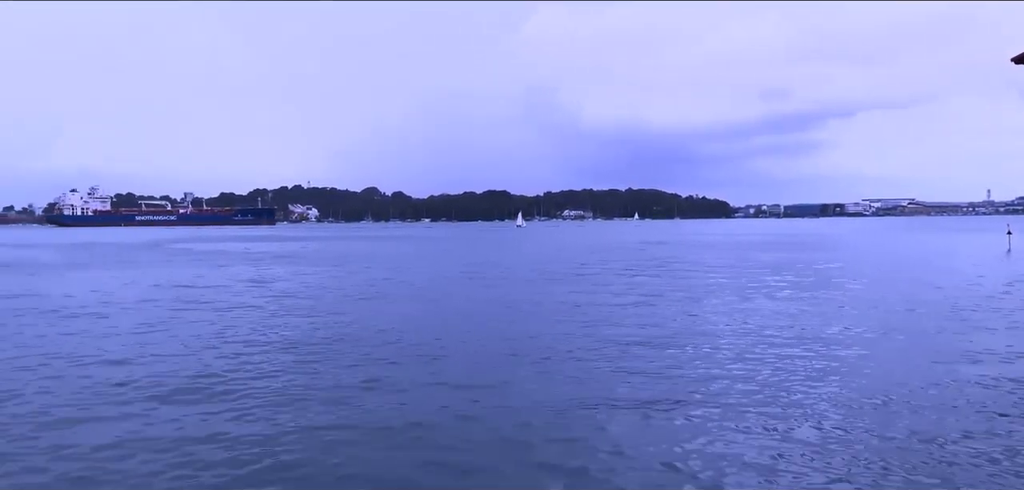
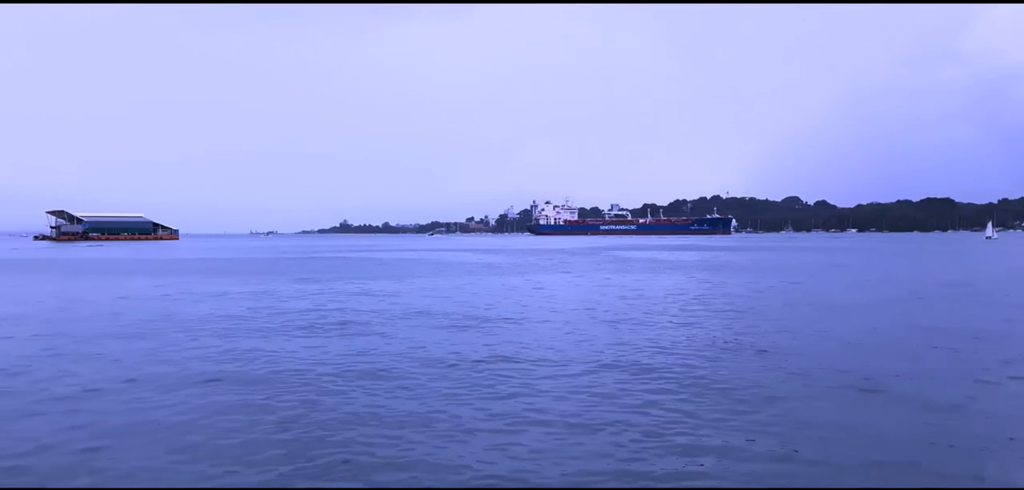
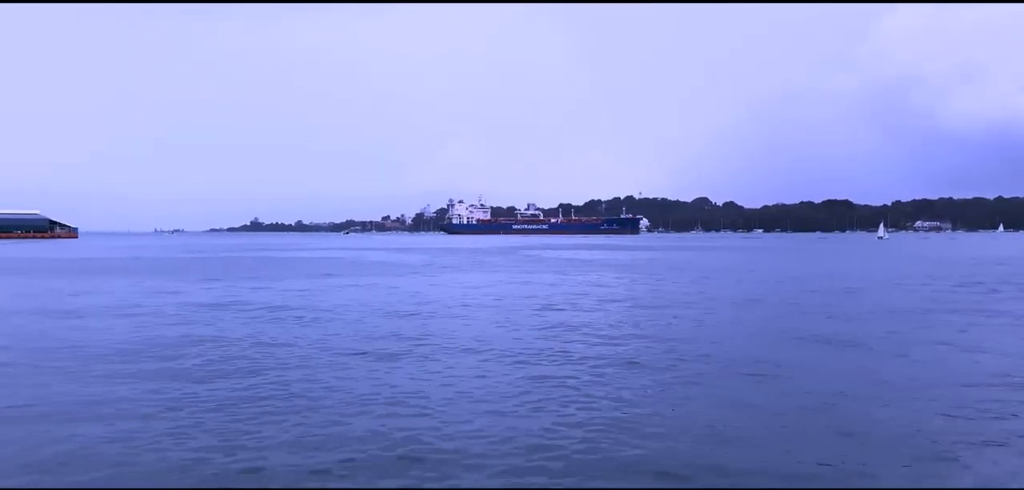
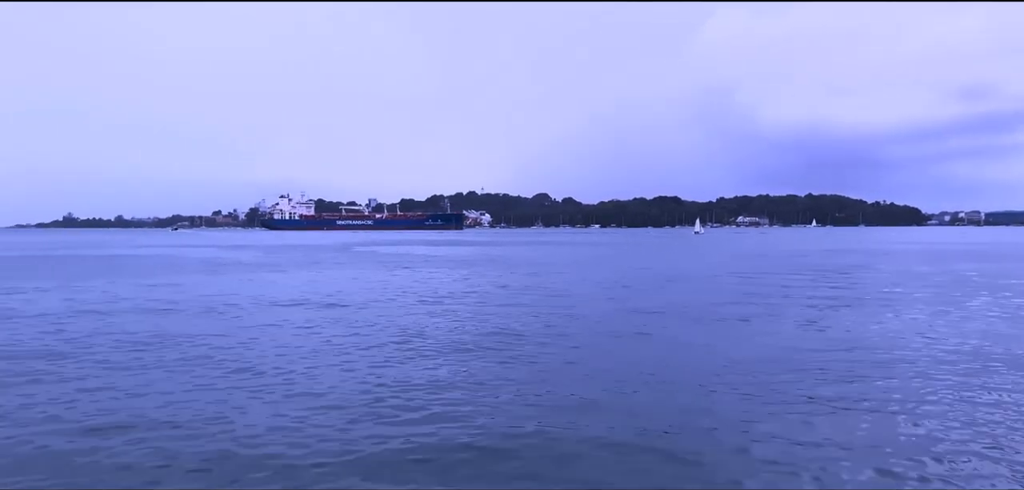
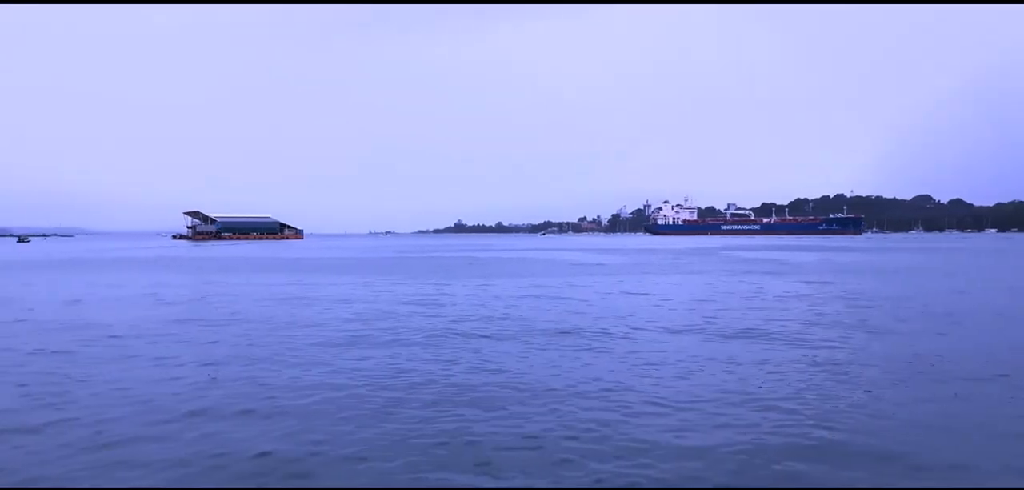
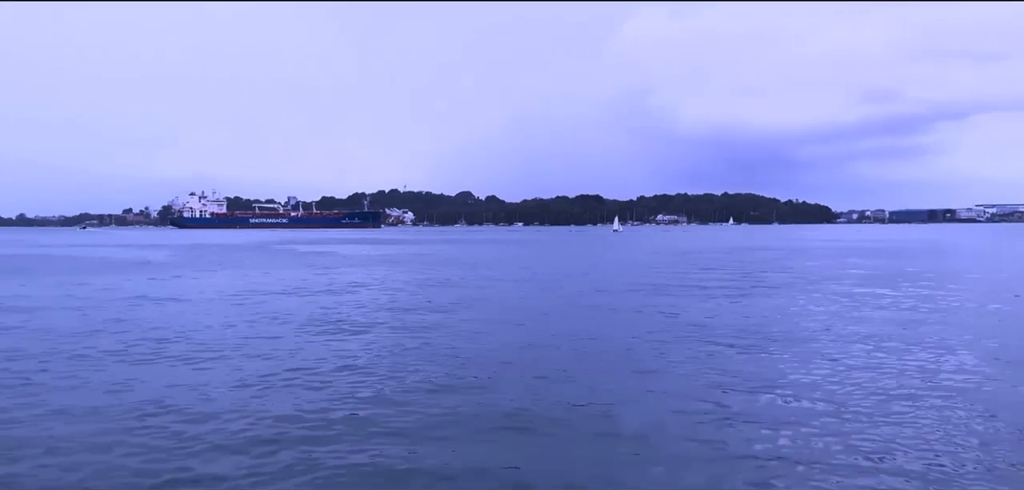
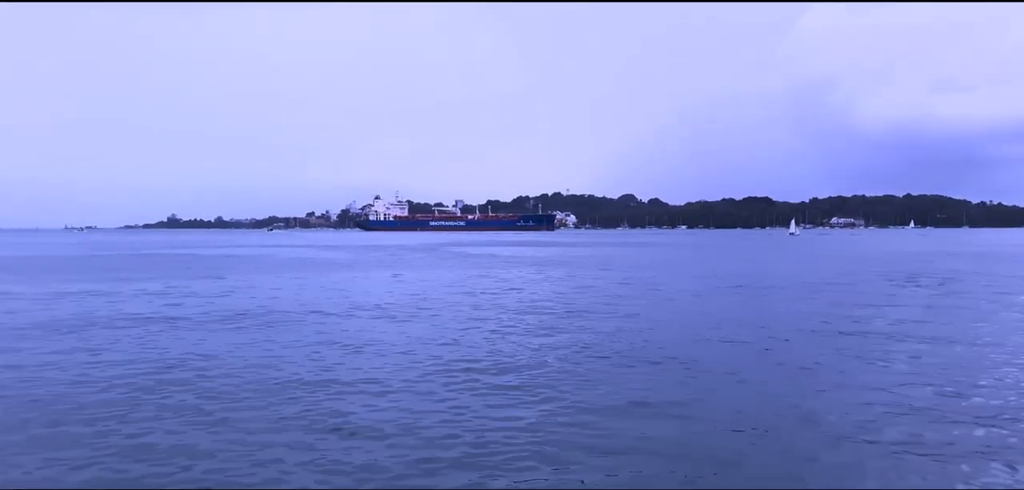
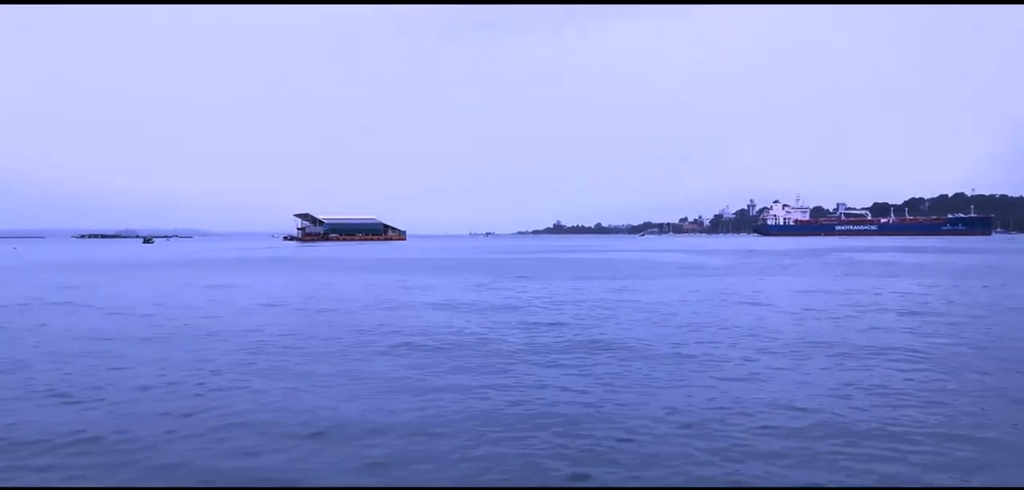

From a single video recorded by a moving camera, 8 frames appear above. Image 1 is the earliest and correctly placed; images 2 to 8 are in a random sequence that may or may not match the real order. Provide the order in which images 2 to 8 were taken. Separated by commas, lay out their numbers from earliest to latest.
6, 4, 7, 3, 2, 5, 8
